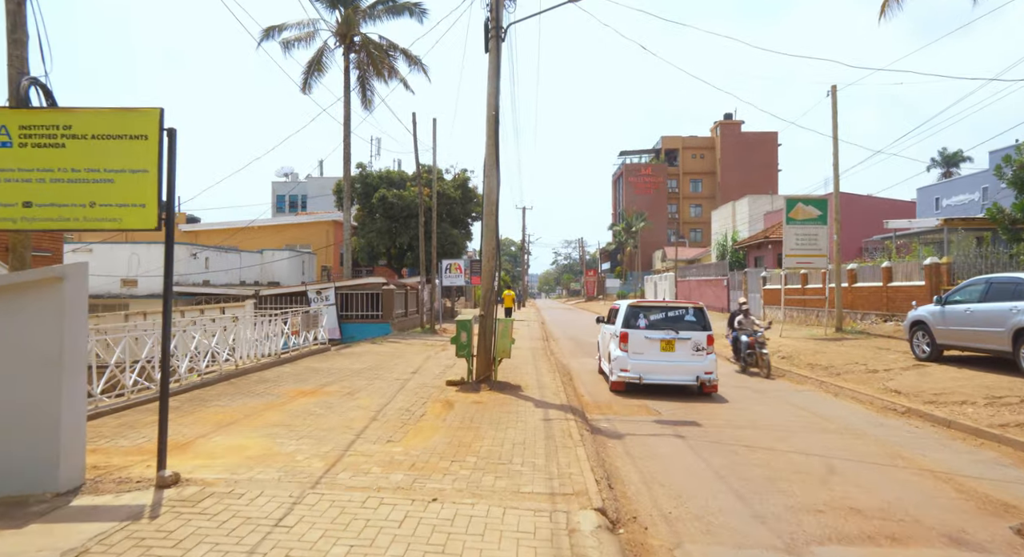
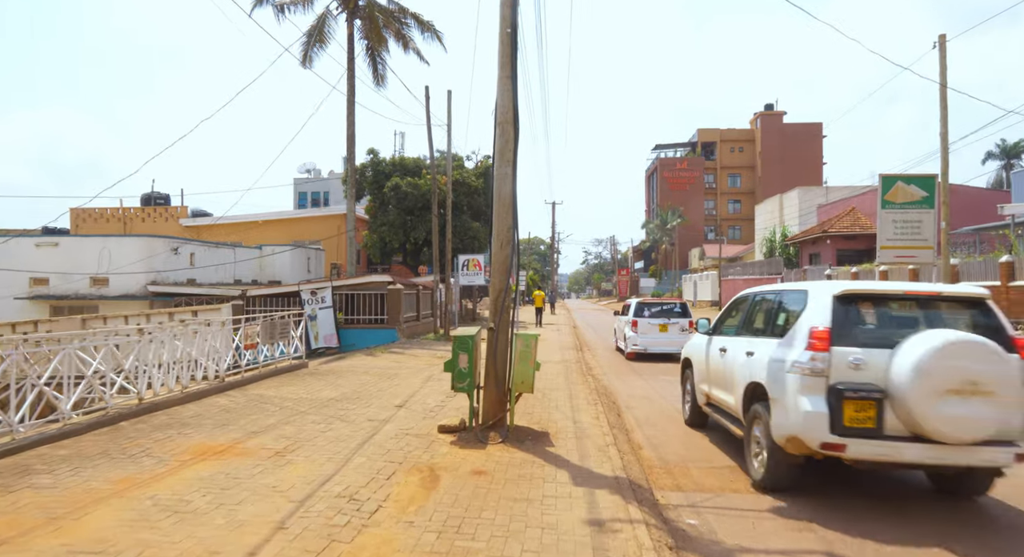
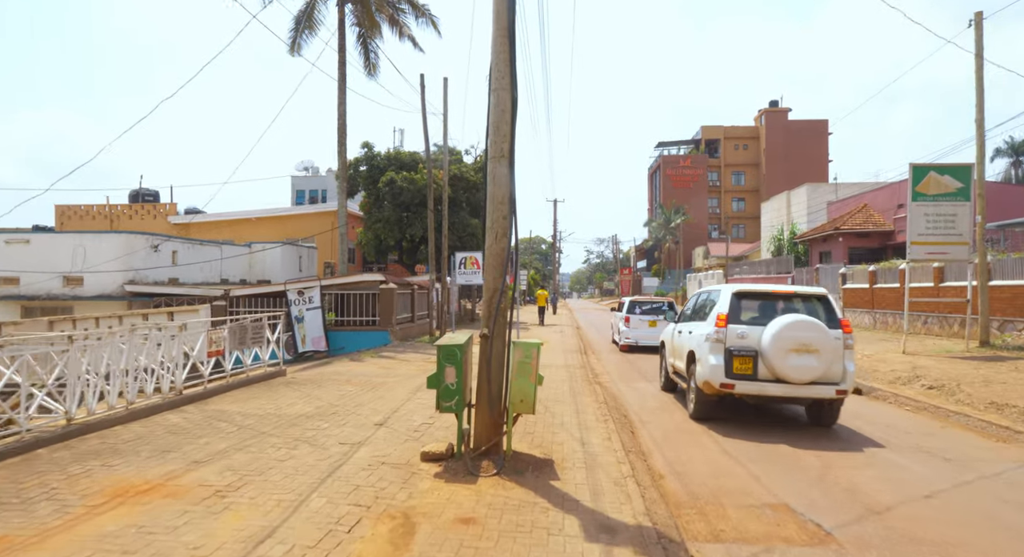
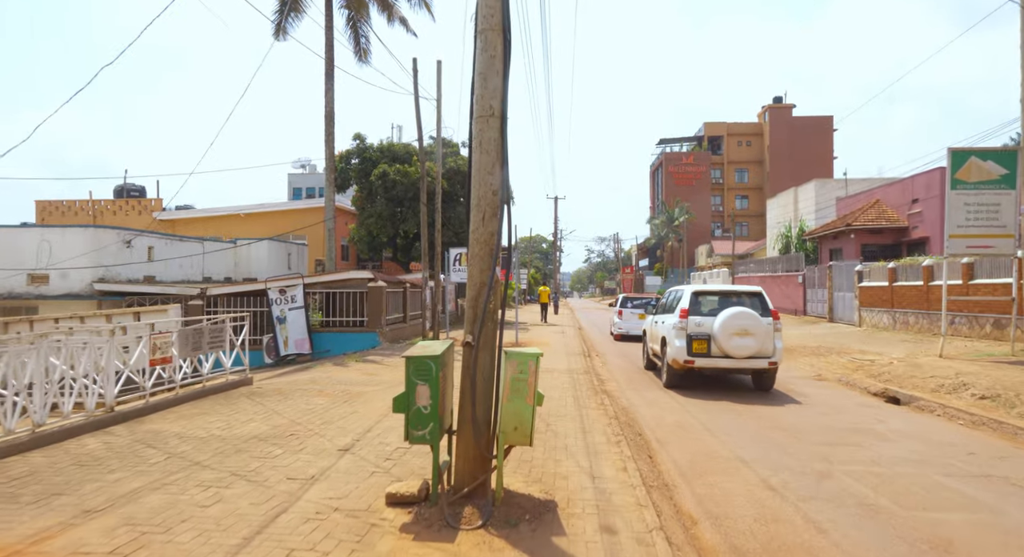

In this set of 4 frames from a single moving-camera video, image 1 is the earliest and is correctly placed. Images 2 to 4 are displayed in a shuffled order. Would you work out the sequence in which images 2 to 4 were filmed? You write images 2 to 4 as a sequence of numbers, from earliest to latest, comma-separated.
2, 3, 4
